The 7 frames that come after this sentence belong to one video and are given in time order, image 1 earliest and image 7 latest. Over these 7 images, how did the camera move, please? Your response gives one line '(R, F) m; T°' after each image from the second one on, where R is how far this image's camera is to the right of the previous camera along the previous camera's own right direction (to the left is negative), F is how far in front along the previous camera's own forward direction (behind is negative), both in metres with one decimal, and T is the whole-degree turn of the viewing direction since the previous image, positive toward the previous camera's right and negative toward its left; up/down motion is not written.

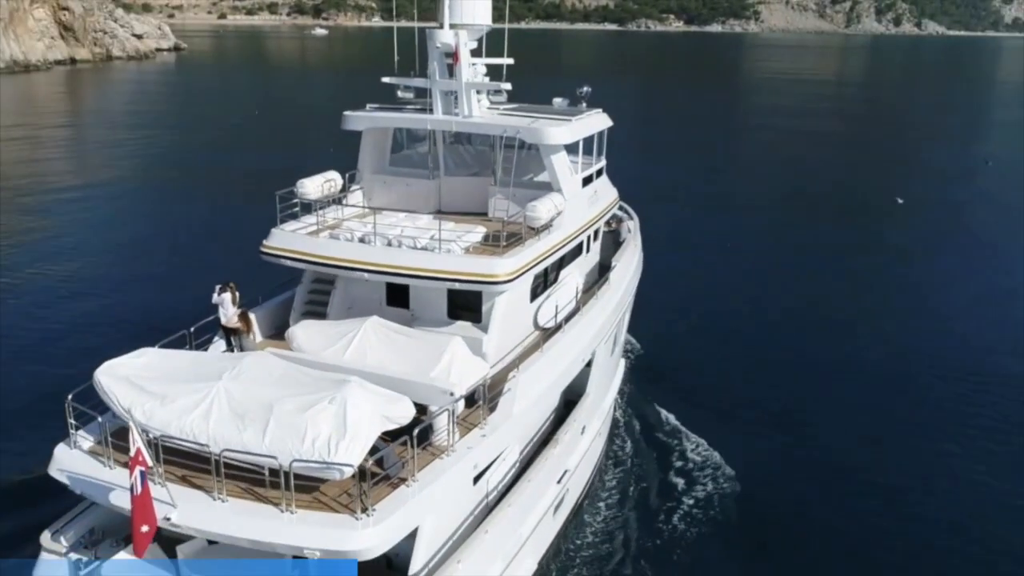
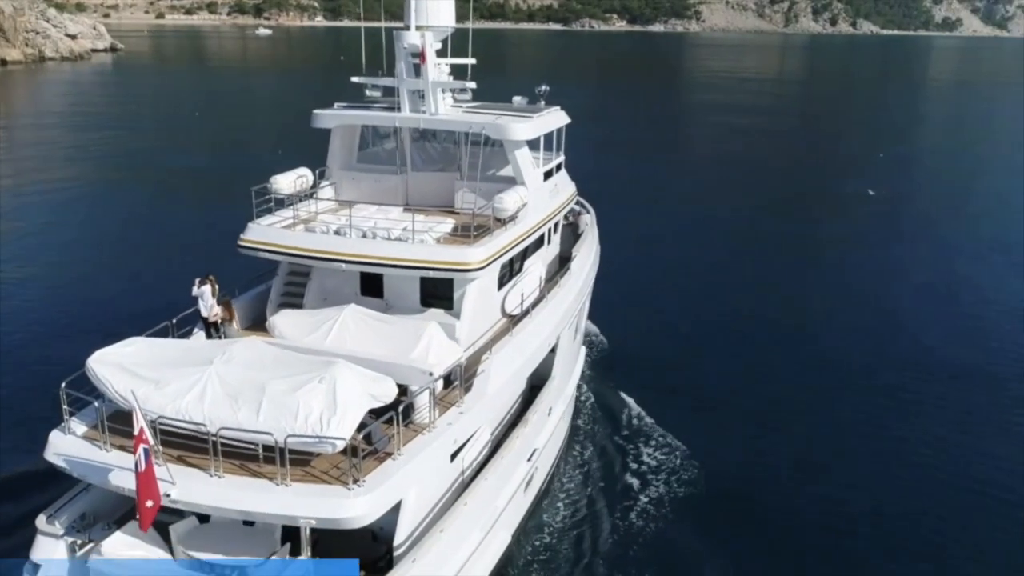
(-0.3, -0.7) m; +3°
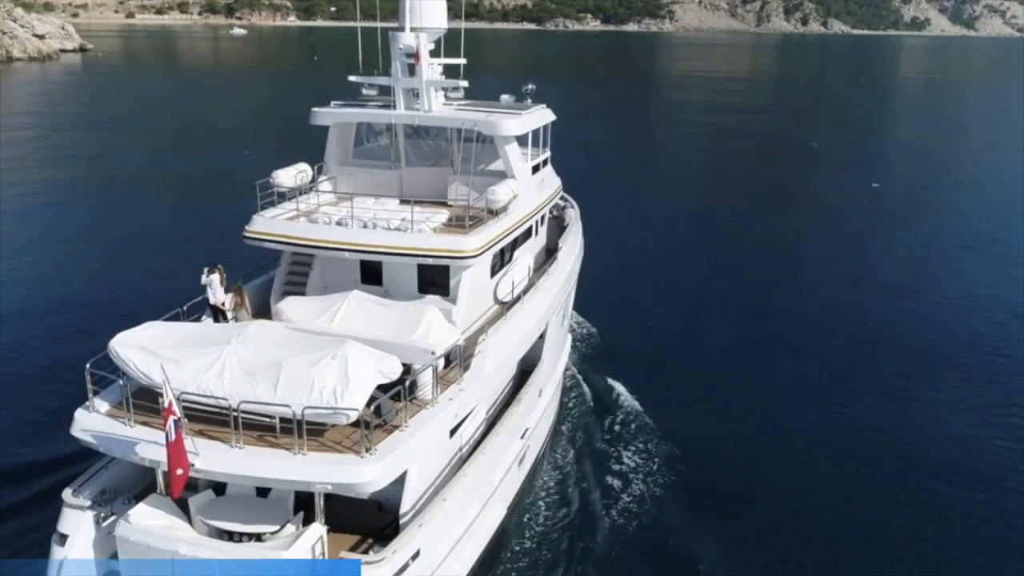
(-0.3, -0.8) m; +2°
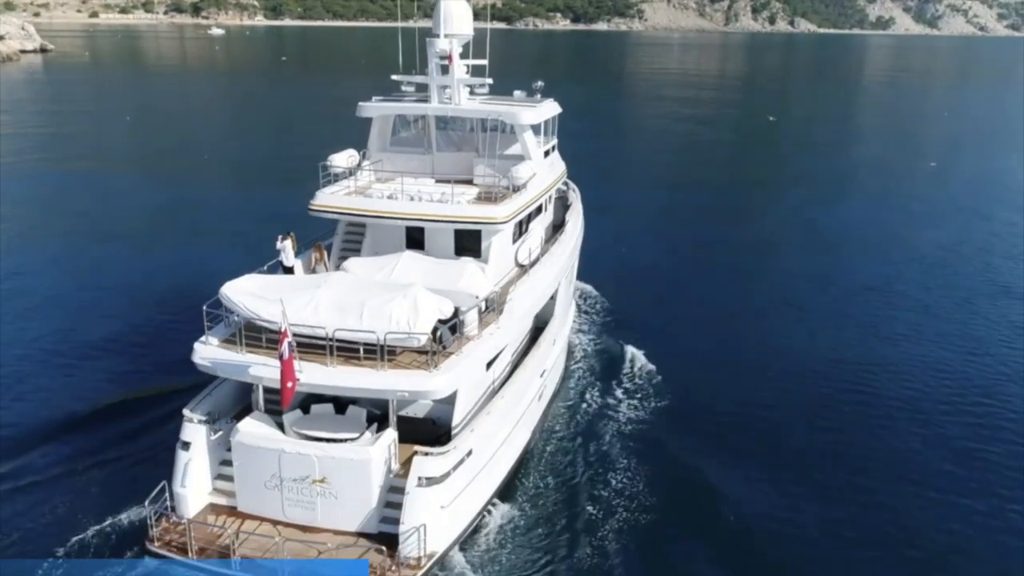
(-1.0, -2.9) m; +2°
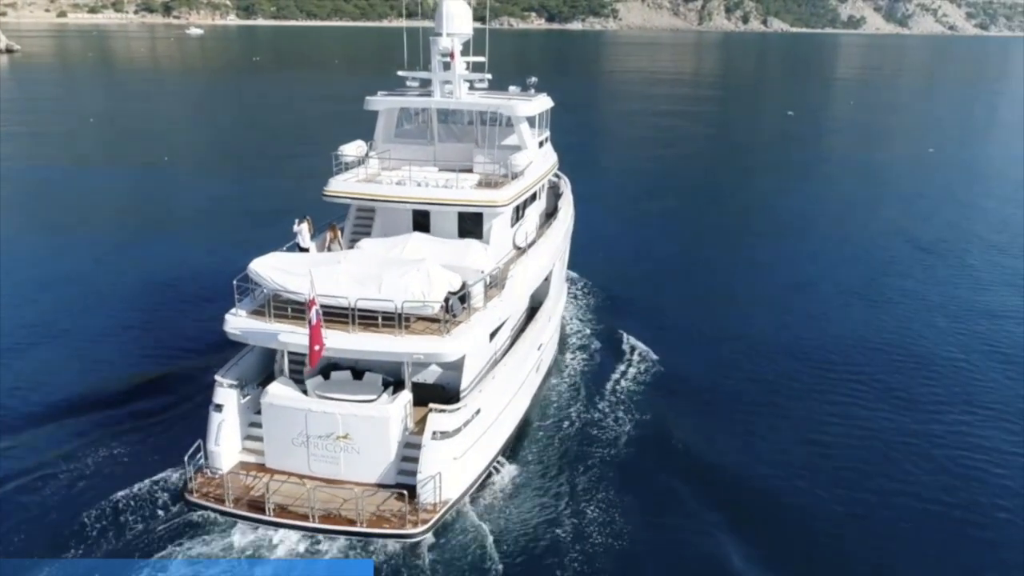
(-0.5, -1.5) m; +2°
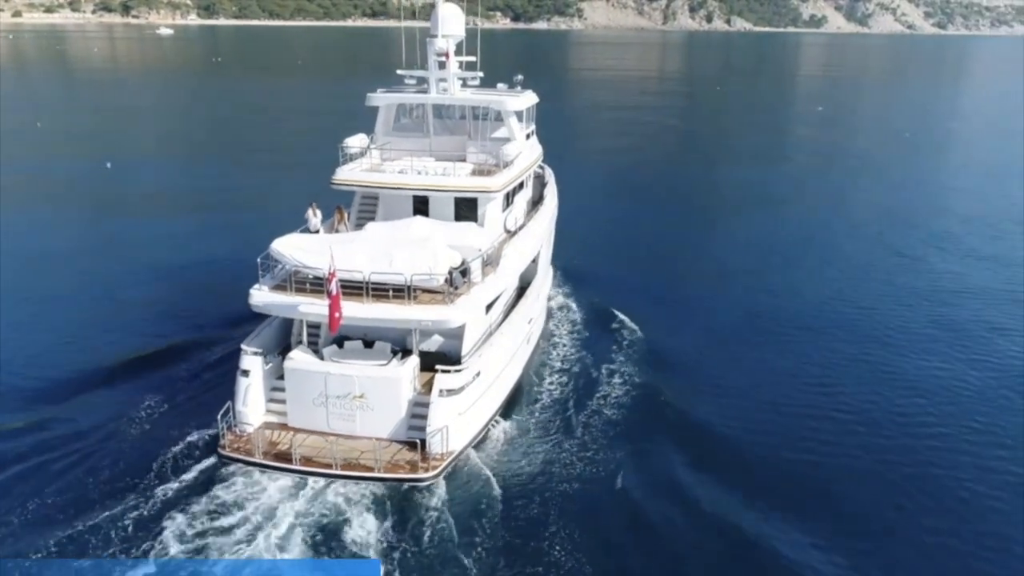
(-0.6, -1.9) m; +2°
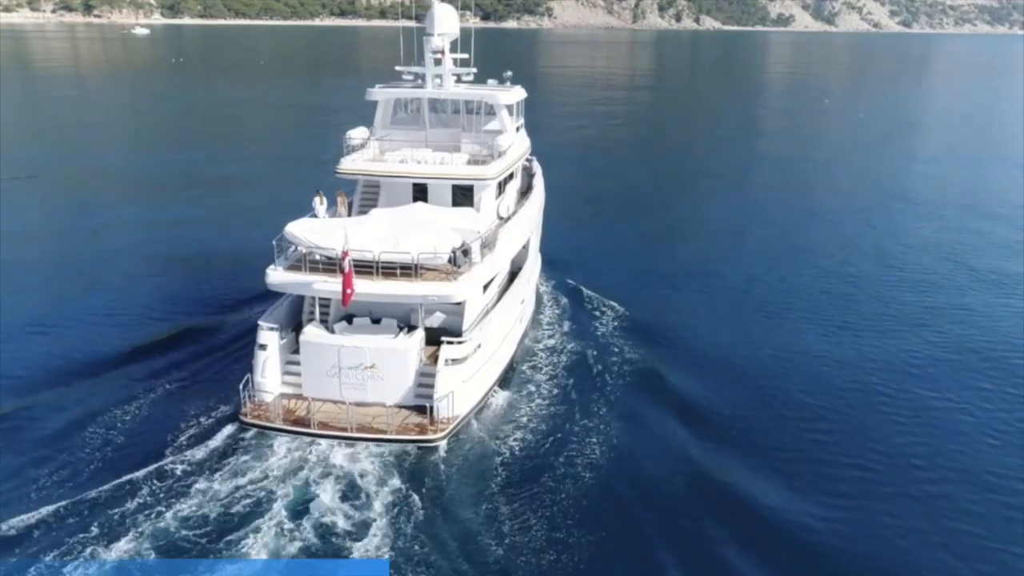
(-0.5, -1.5) m; +2°
